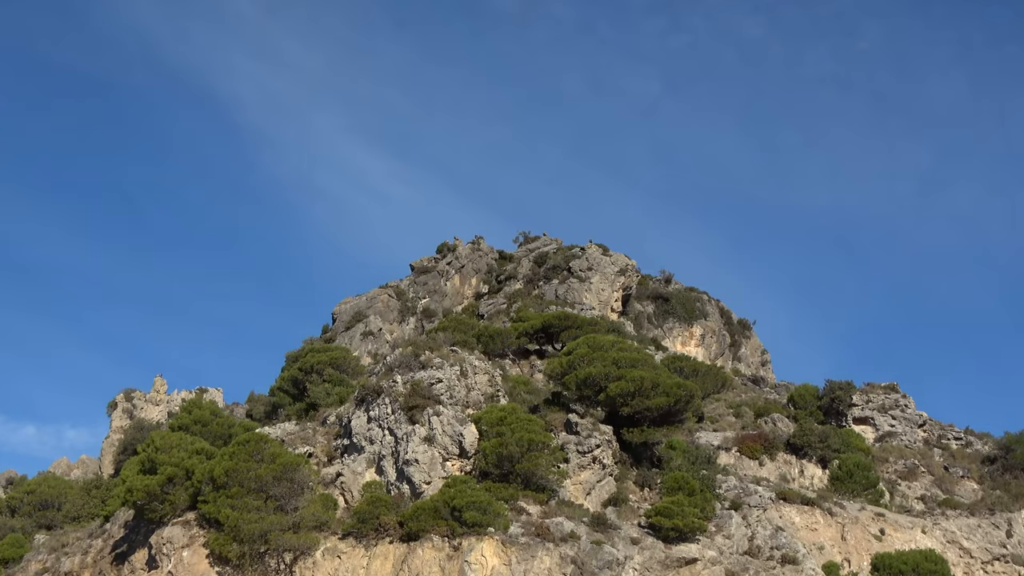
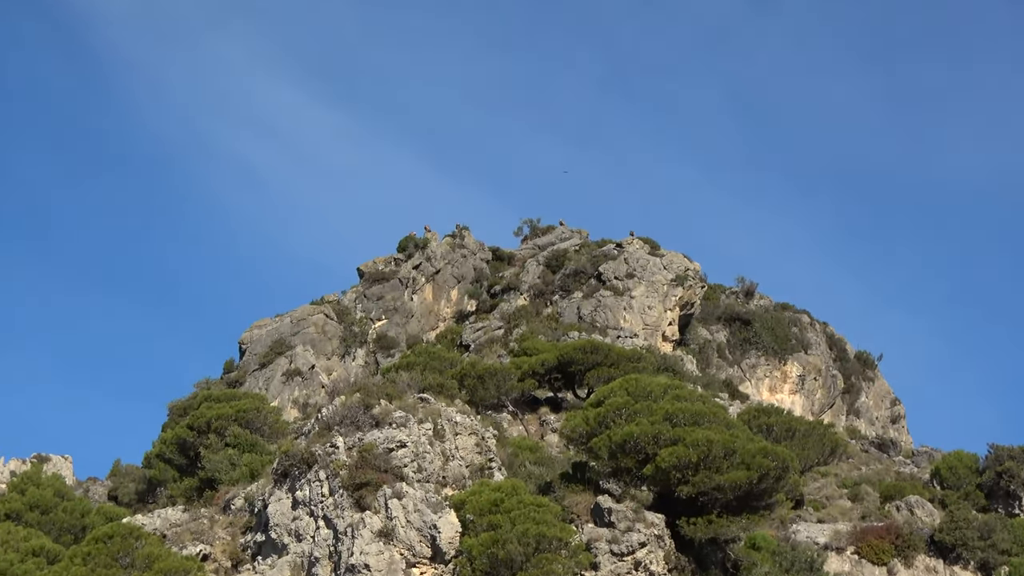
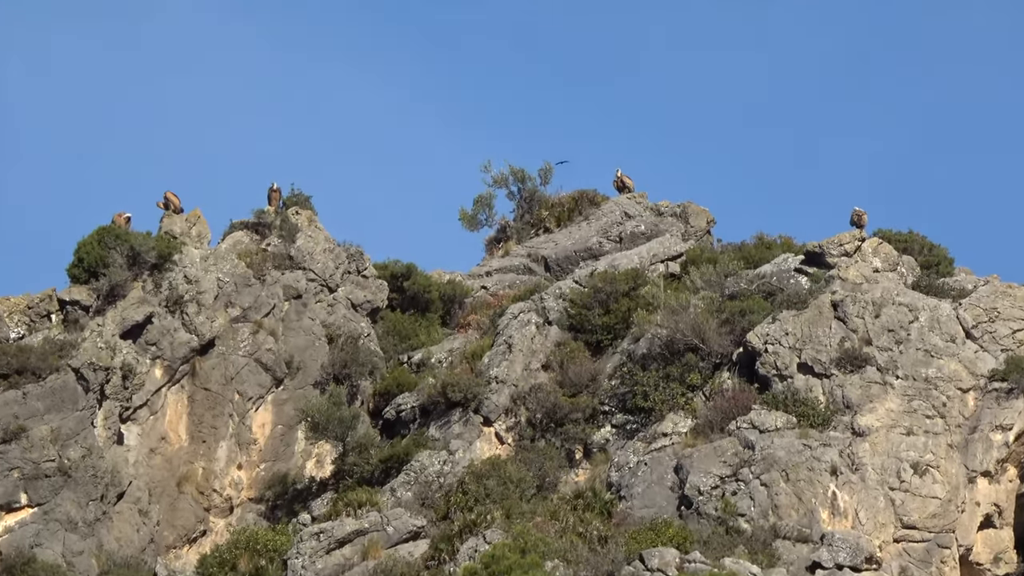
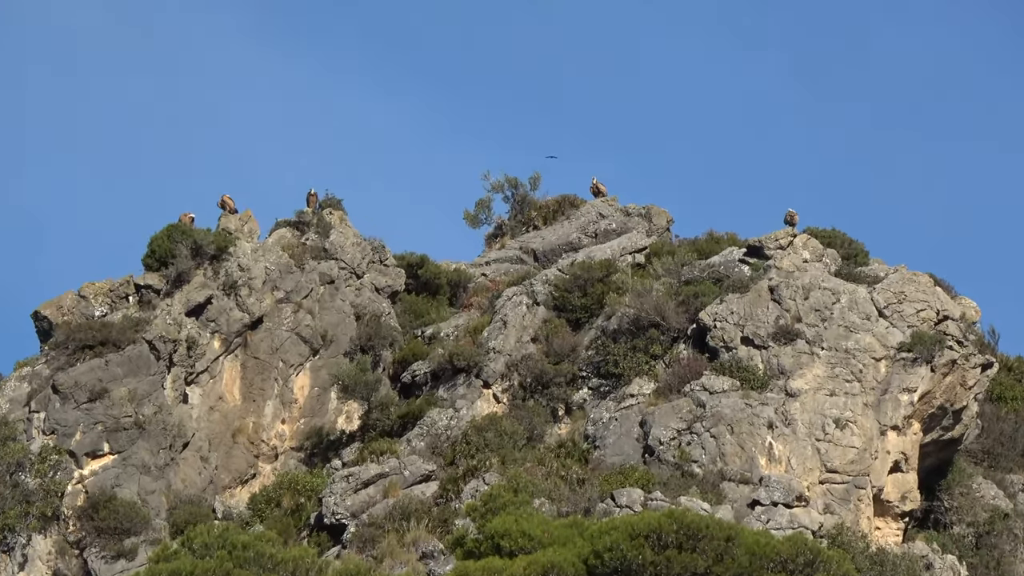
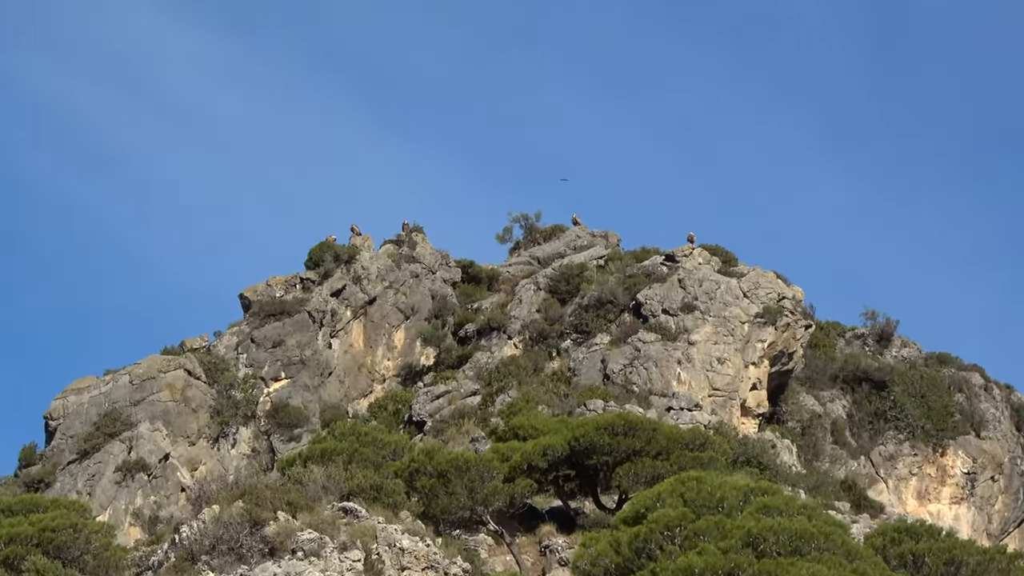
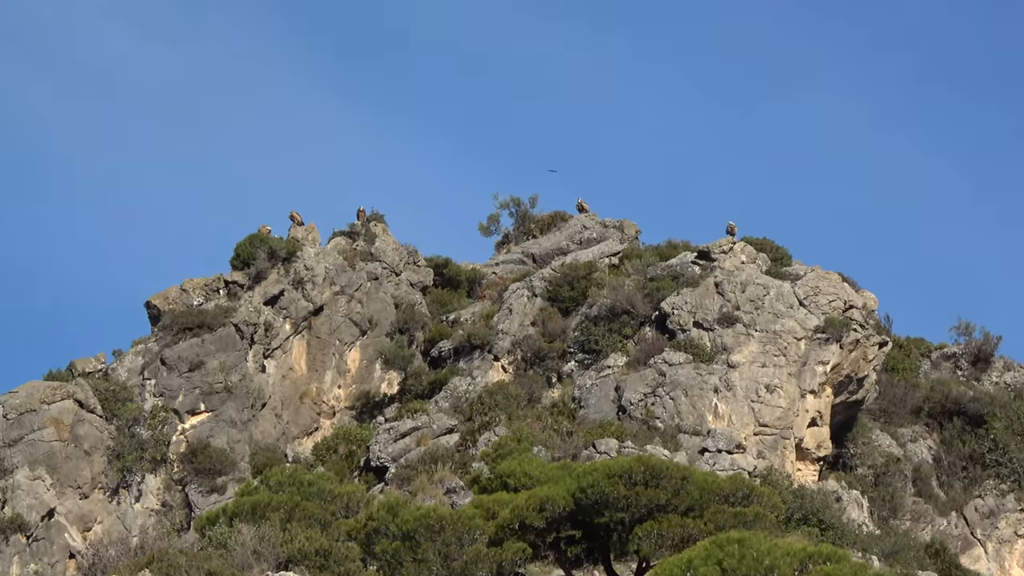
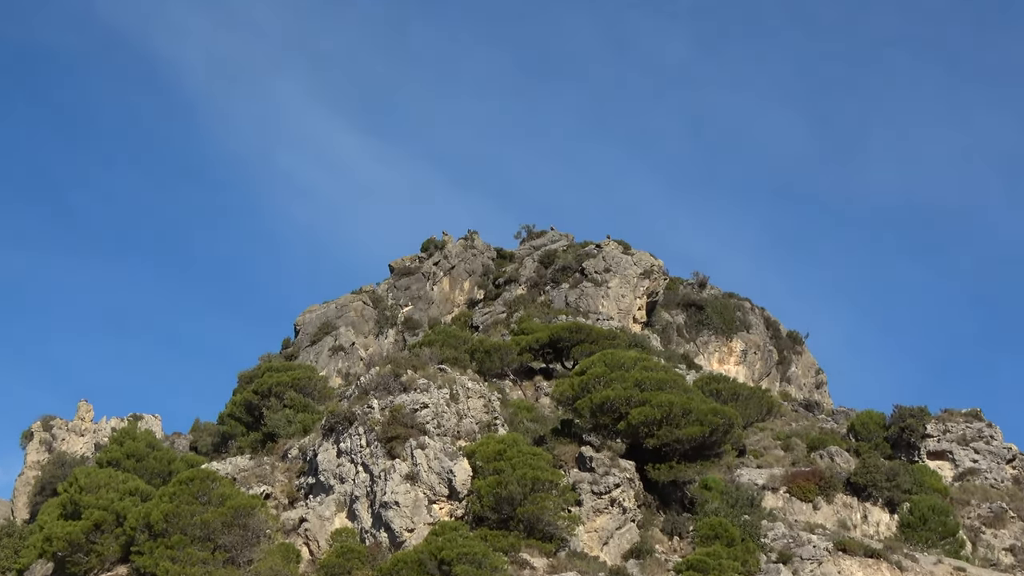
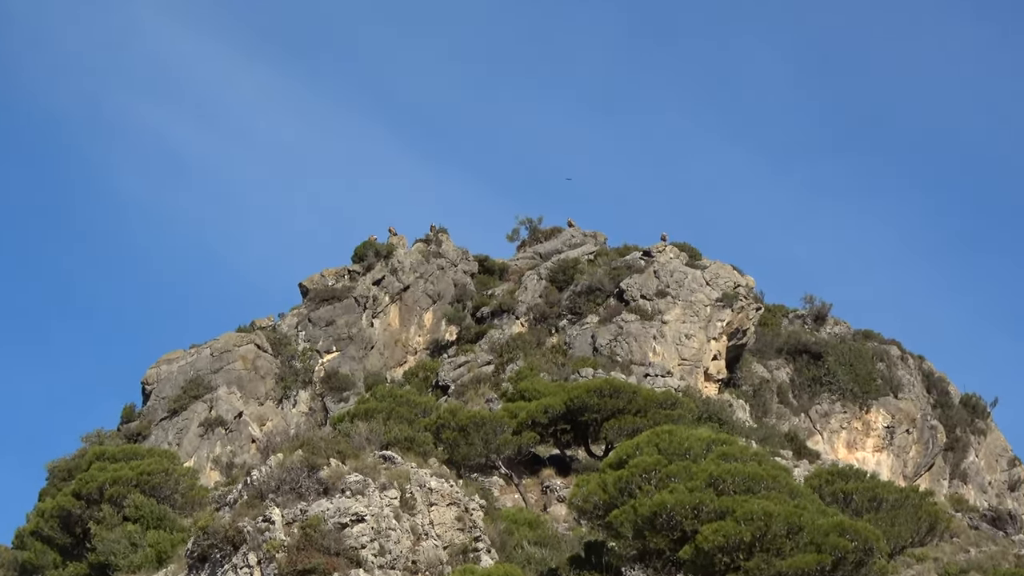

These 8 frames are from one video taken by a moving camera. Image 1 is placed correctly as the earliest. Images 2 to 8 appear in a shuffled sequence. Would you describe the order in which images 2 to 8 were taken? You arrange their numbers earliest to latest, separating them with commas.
7, 2, 8, 5, 6, 4, 3
